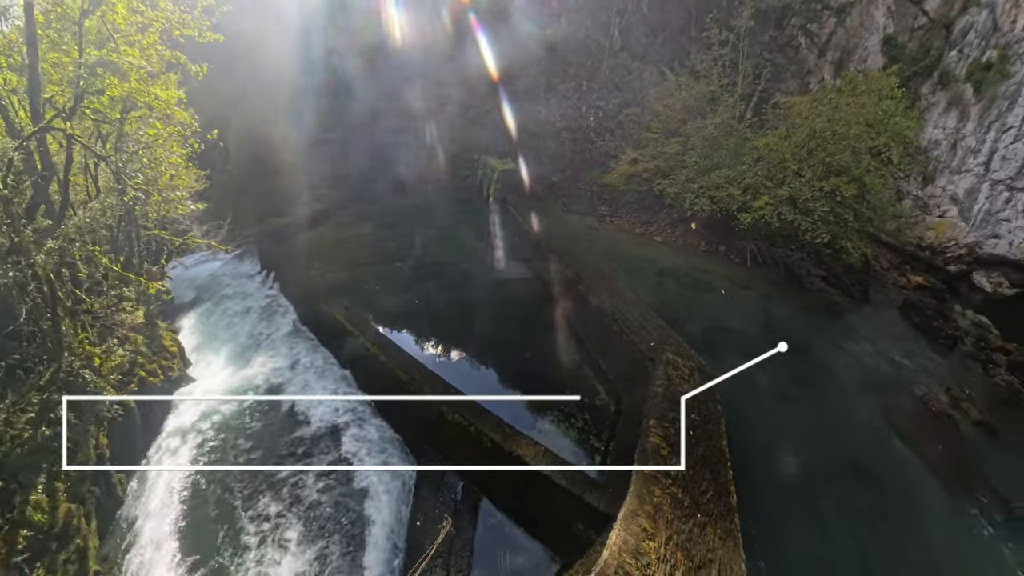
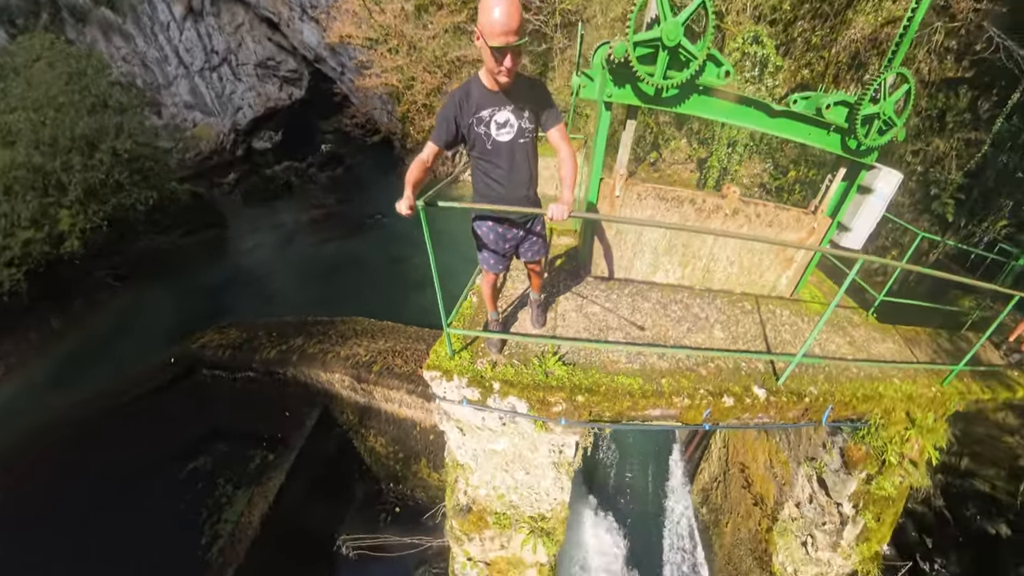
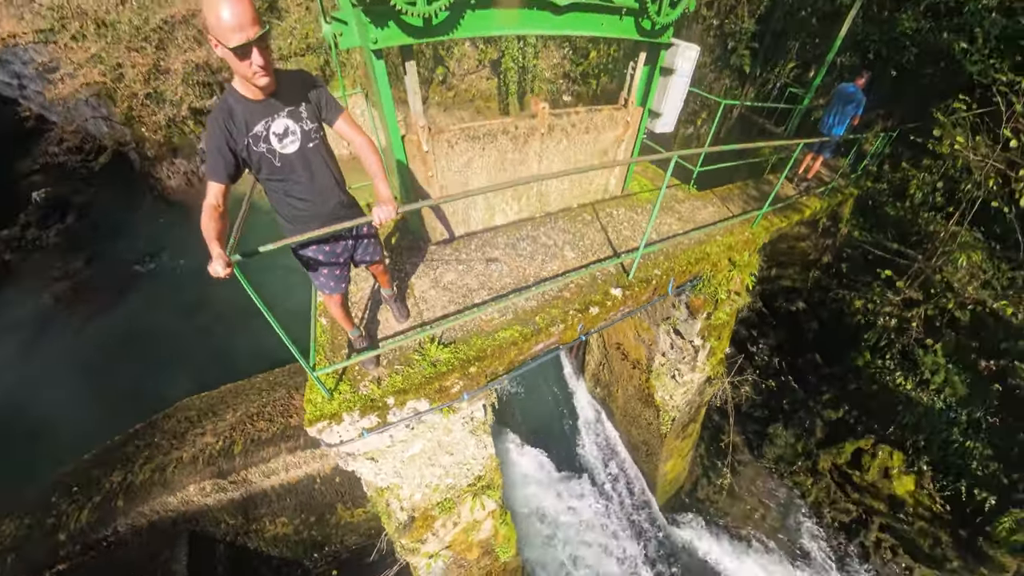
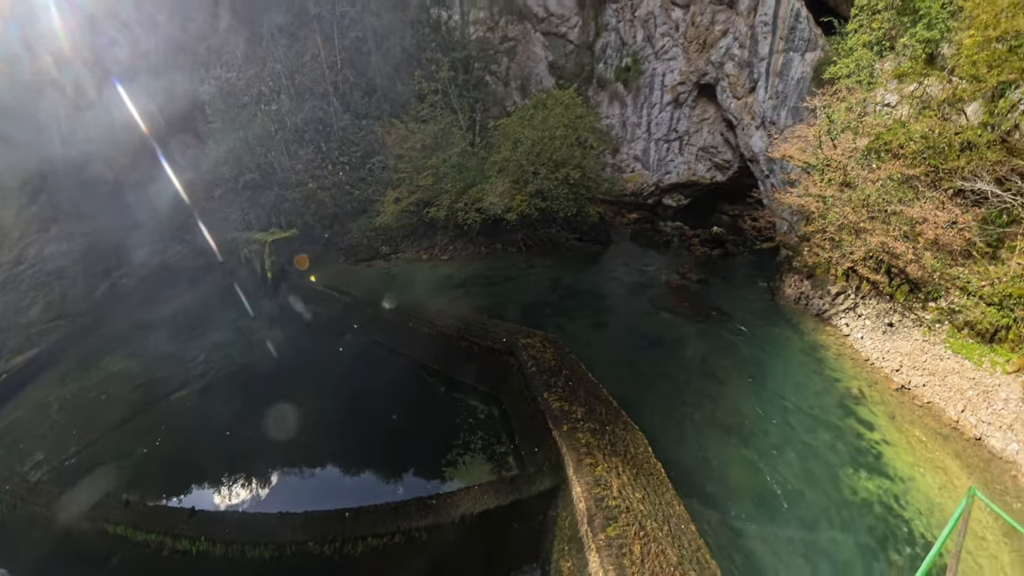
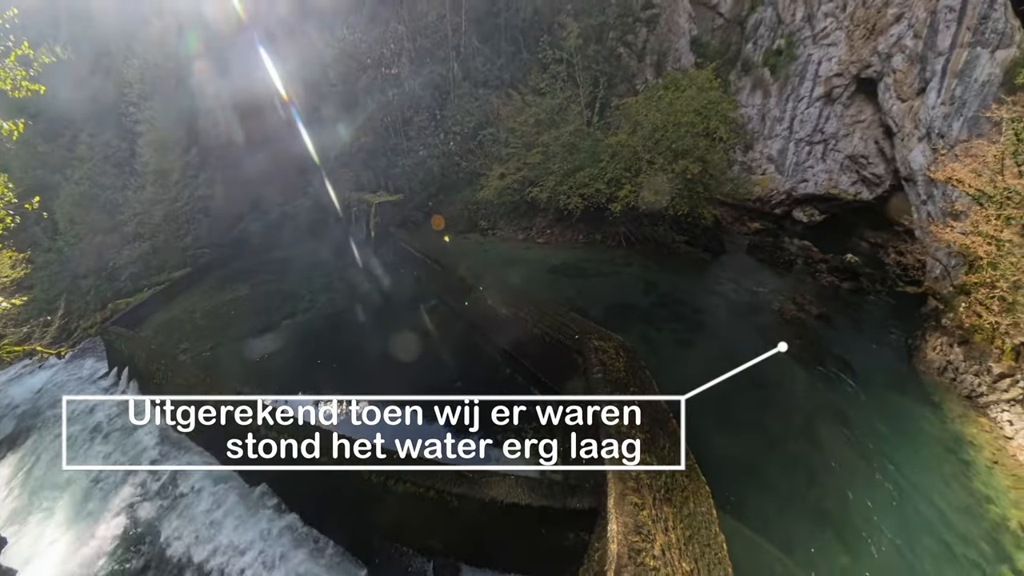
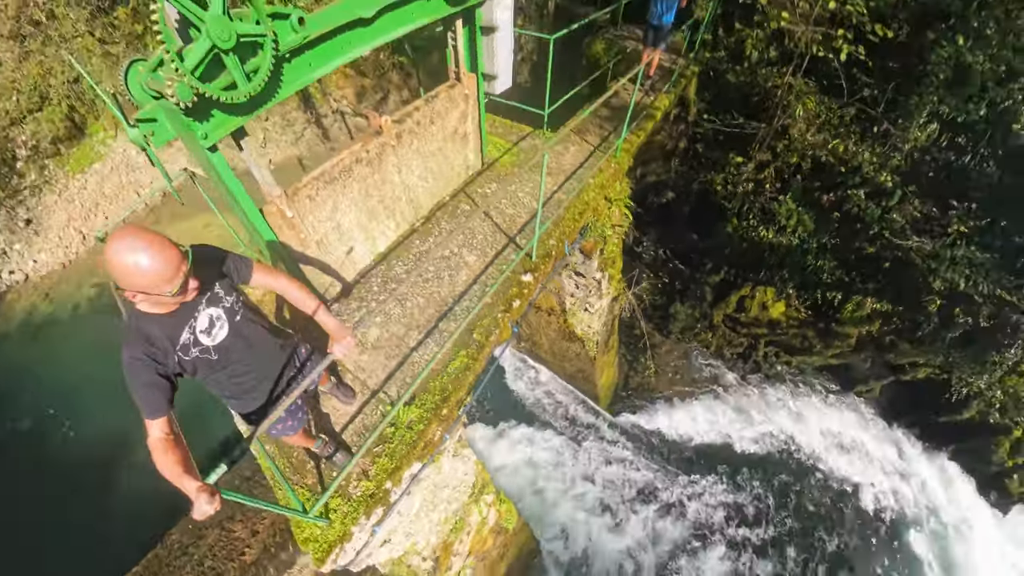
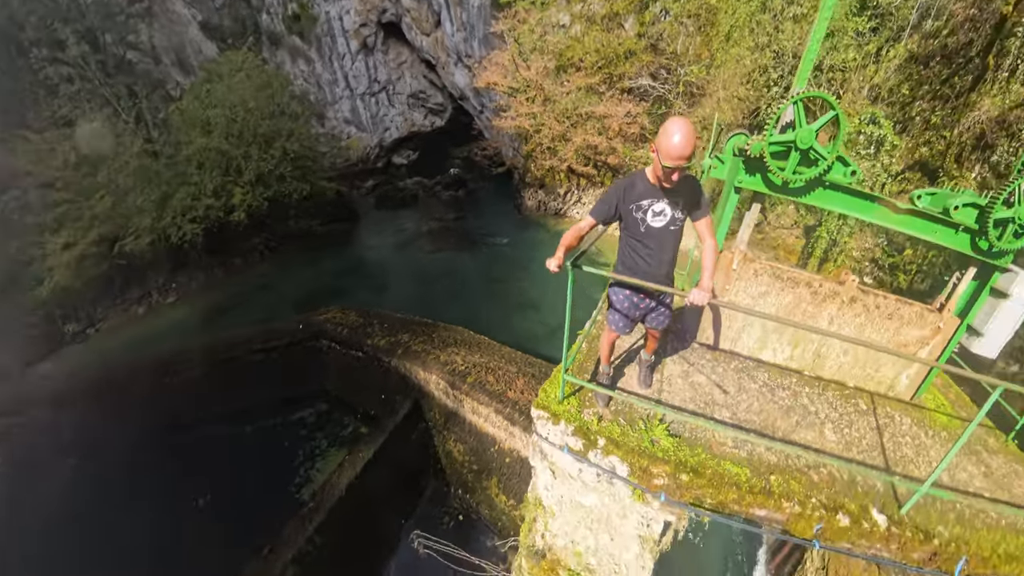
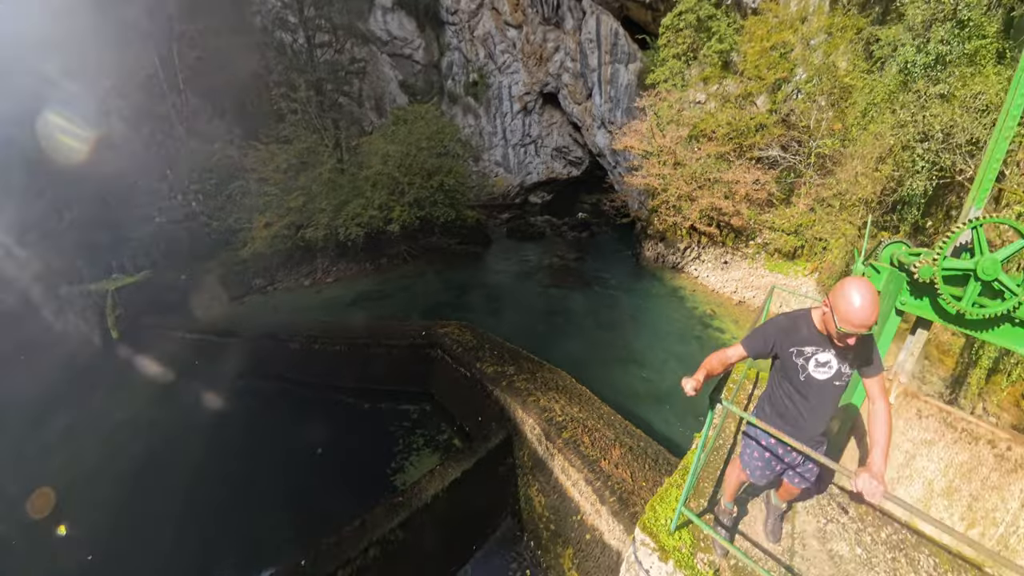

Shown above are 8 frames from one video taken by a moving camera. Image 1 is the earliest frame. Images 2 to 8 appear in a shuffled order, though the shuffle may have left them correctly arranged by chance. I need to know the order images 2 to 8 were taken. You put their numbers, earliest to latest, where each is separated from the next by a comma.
5, 4, 8, 7, 2, 3, 6
